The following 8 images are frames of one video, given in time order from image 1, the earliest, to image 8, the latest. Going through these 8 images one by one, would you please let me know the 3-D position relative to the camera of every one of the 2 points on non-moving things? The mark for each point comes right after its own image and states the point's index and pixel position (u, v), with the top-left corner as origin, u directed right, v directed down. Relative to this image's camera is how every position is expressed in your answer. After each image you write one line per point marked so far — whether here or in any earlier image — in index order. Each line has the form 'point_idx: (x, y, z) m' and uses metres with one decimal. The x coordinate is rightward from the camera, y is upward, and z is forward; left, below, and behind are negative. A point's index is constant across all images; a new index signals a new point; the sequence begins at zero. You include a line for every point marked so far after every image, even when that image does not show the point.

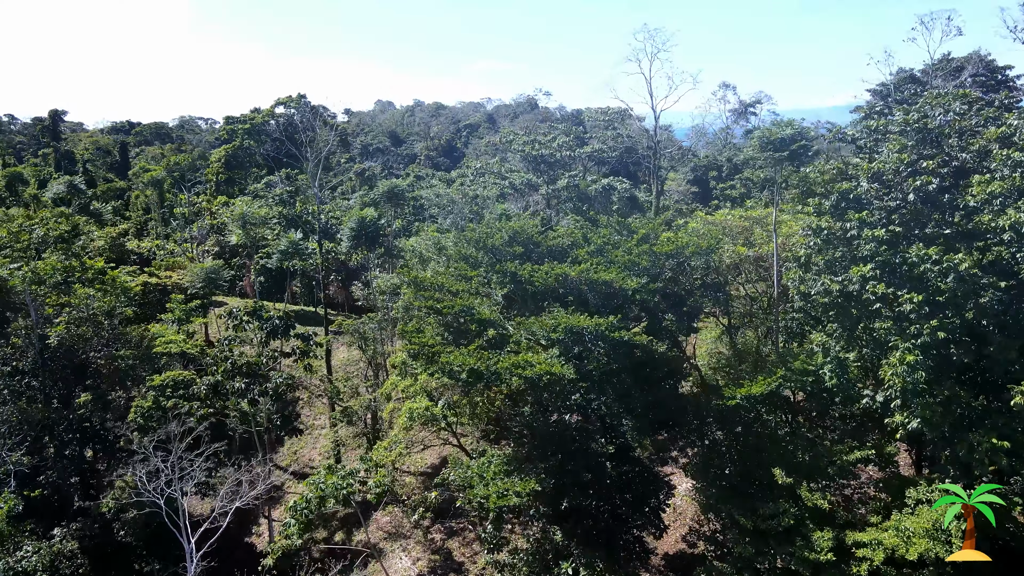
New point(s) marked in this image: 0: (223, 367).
0: (-6.1, -1.7, +15.7) m
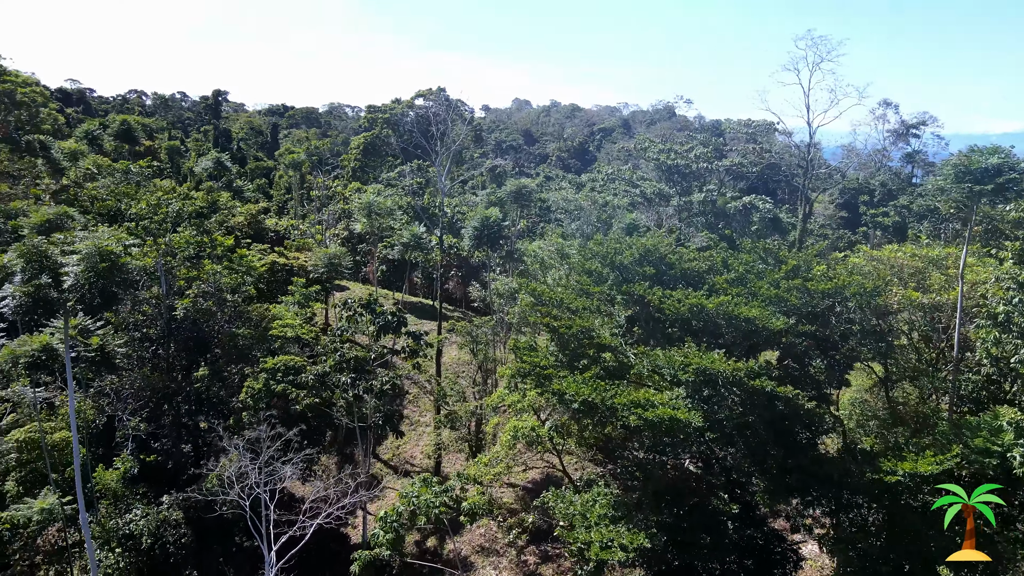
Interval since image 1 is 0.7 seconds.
0: (-3.8, -1.5, +15.5) m
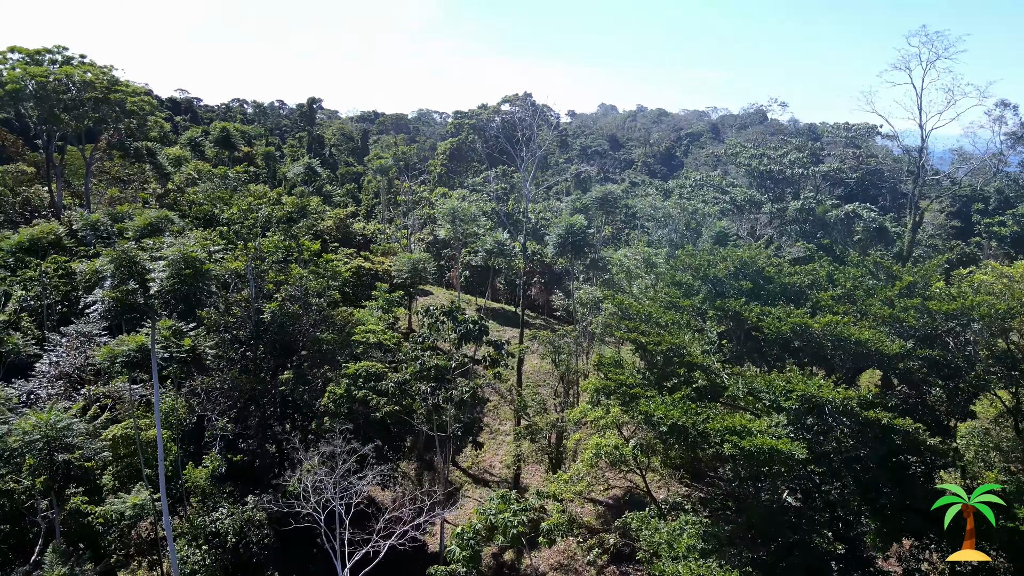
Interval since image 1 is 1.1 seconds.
0: (-2.1, -1.7, +15.4) m
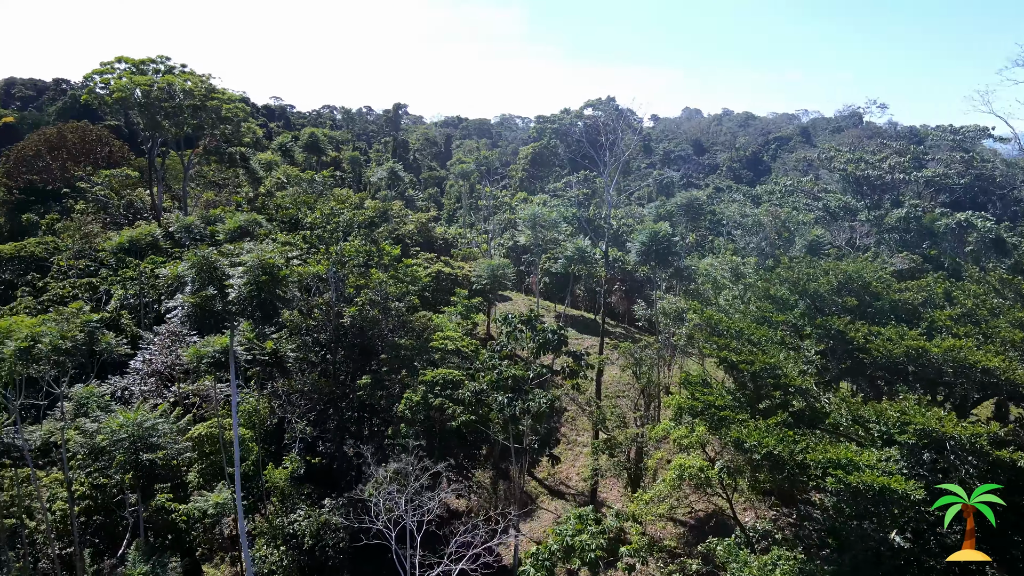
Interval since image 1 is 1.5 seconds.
0: (-0.5, -1.8, +15.1) m
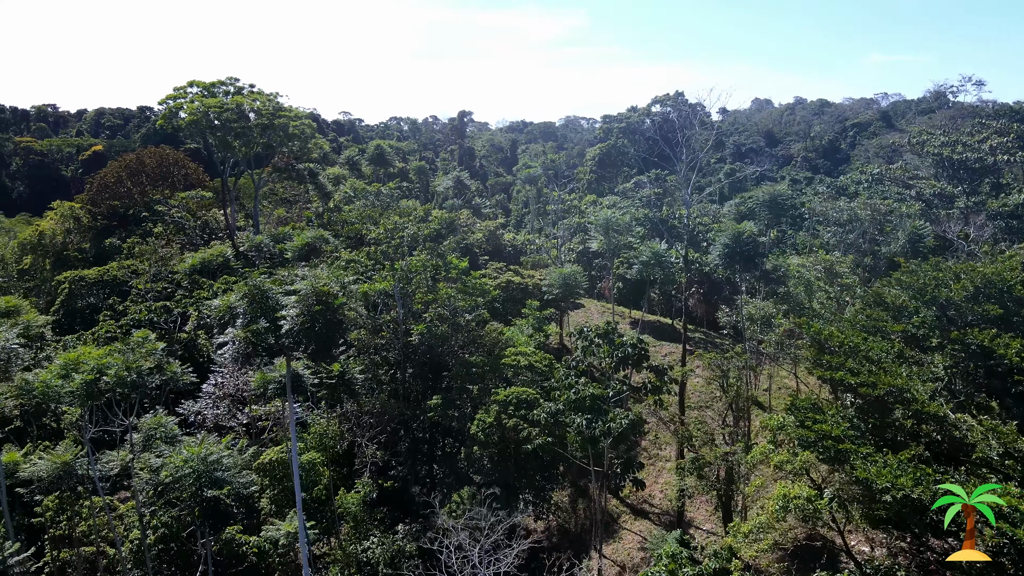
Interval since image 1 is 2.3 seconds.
0: (+1.0, -2.1, +14.1) m
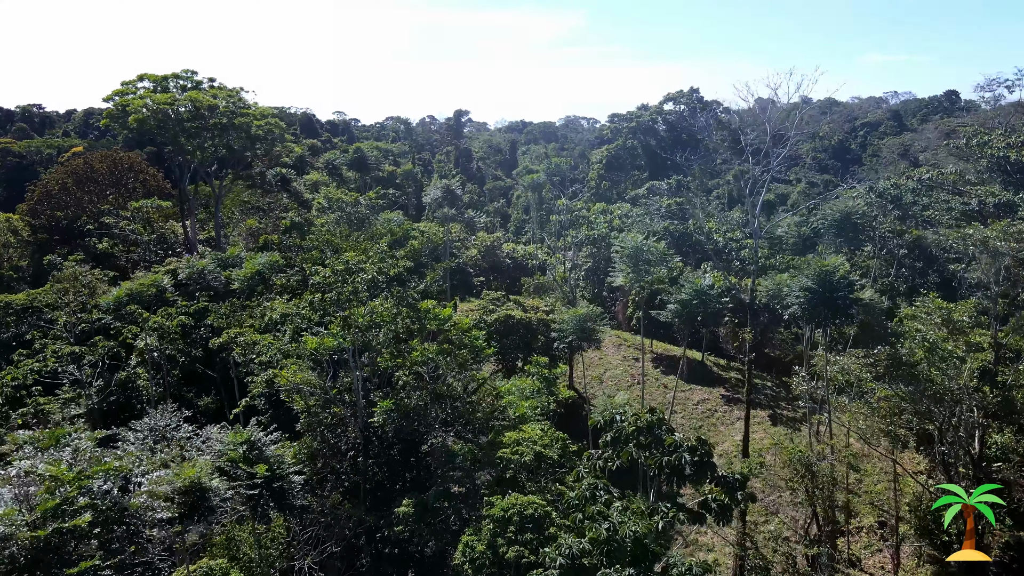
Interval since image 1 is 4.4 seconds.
0: (+1.0, -3.0, +9.5) m
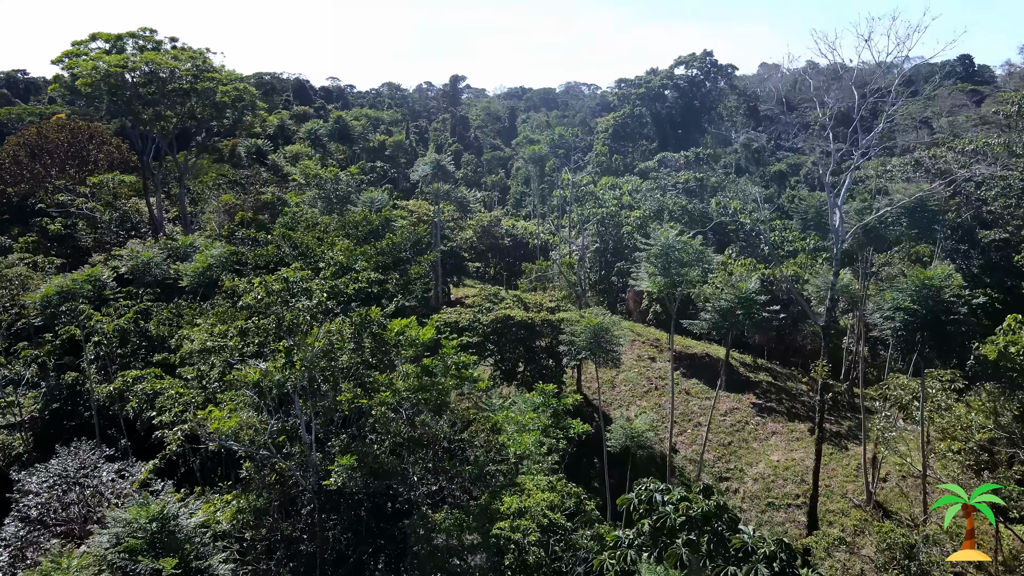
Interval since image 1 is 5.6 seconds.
0: (+1.0, -3.4, +6.7) m
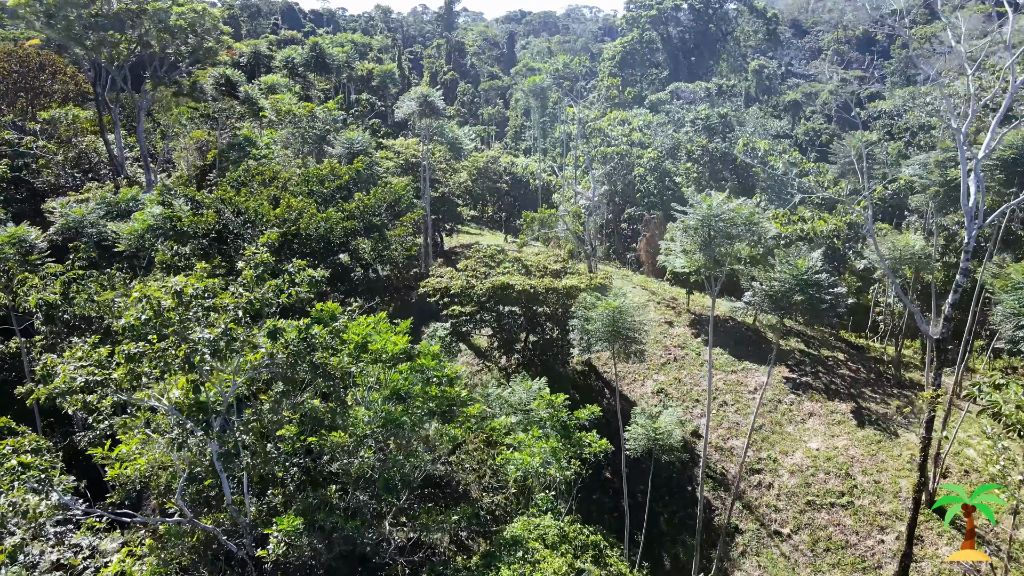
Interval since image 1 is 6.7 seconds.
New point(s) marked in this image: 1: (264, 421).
0: (+1.0, -3.6, +4.5) m
1: (-2.5, -1.1, +7.6) m
